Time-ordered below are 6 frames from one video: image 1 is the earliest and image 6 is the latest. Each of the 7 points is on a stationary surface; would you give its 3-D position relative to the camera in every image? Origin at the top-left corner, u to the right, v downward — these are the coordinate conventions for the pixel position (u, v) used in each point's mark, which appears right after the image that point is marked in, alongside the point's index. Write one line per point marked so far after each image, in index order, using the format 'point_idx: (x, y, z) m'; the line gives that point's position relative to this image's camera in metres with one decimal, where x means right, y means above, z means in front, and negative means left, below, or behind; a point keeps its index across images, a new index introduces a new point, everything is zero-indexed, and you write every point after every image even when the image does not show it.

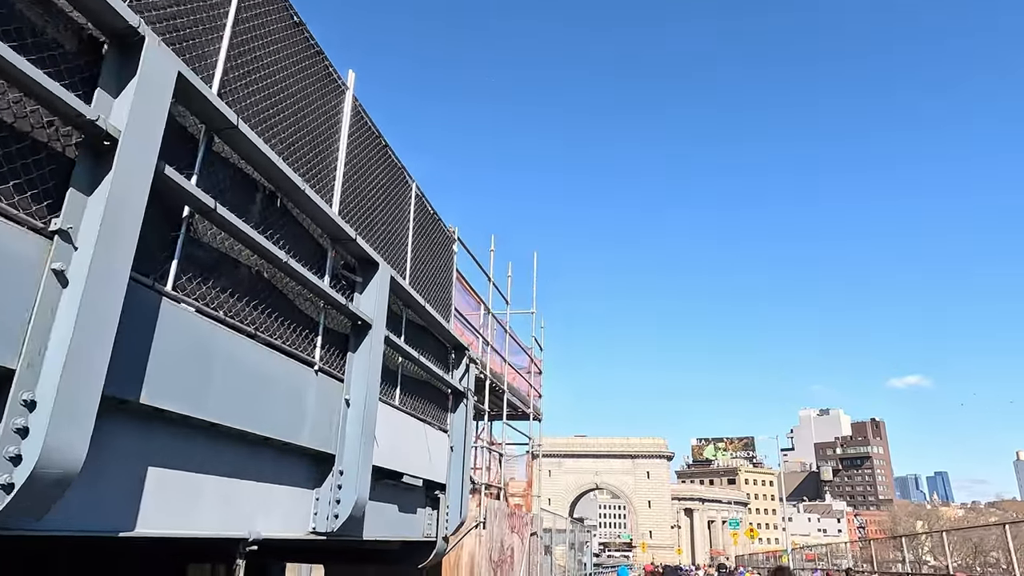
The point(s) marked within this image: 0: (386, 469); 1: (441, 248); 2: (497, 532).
0: (-1.1, -1.5, +5.5) m
1: (-0.8, +0.4, +7.0) m
2: (-0.2, -3.3, +8.8) m
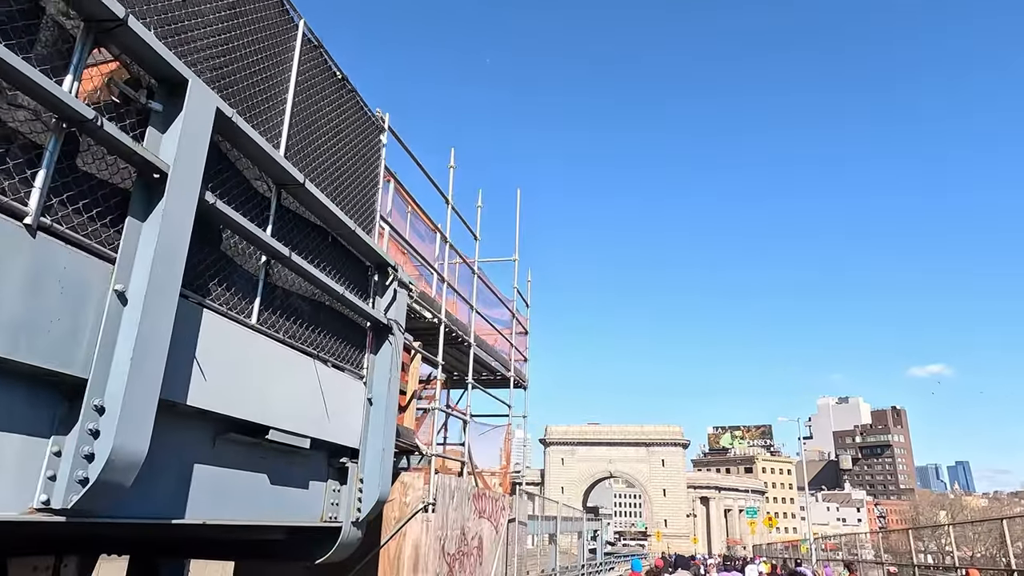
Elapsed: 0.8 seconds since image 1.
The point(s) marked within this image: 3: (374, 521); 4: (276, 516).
0: (-1.5, -0.7, +3.7) m
1: (-1.3, +1.2, +5.2) m
2: (-0.6, -2.5, +7.0) m
3: (-1.3, -2.3, +6.4) m
4: (-1.4, -1.4, +4.0) m
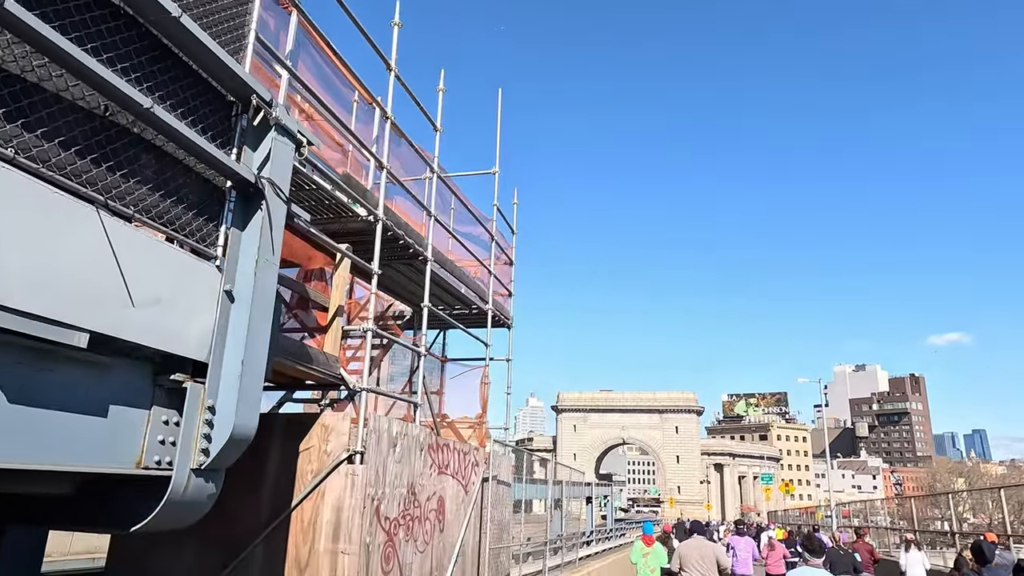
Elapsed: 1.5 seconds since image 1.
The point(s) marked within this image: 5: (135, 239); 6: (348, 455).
0: (-1.9, 0.0, +2.1) m
1: (-1.6, +2.1, +3.5) m
2: (-0.9, -1.6, +5.5) m
3: (-1.7, -1.4, +4.9) m
4: (-1.8, -0.6, +2.4) m
5: (-1.6, +0.2, +2.8) m
6: (-1.2, -1.2, +4.8) m
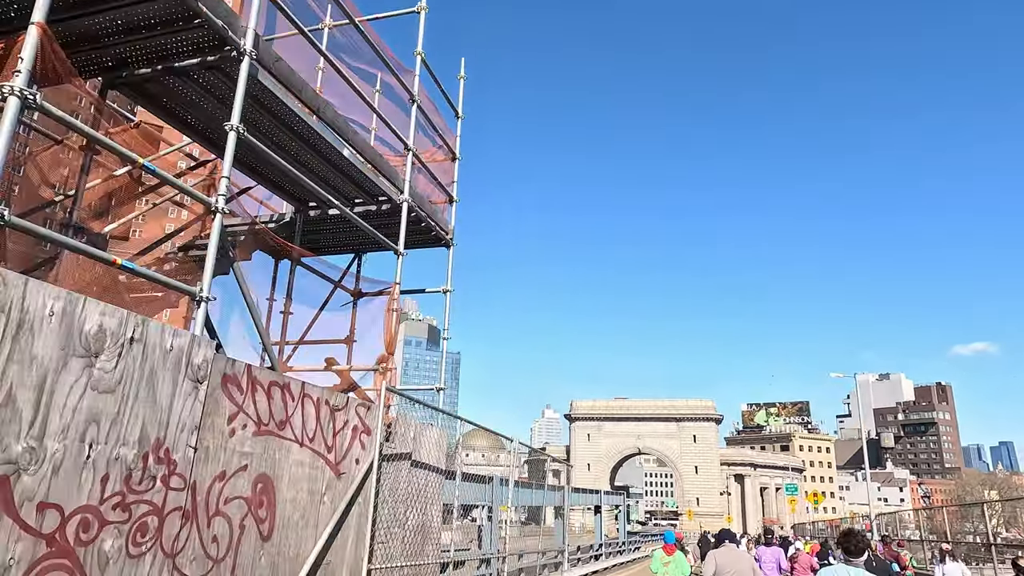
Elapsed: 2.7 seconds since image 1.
0: (-2.7, +1.0, -0.6) m
1: (-2.3, +3.1, +0.8) m
2: (-1.5, -0.6, +2.8) m
3: (-2.3, -0.4, +2.1) m
4: (-2.5, +0.4, -0.3) m
5: (-2.3, +1.2, +0.2) m
6: (-1.8, -0.2, +2.1) m
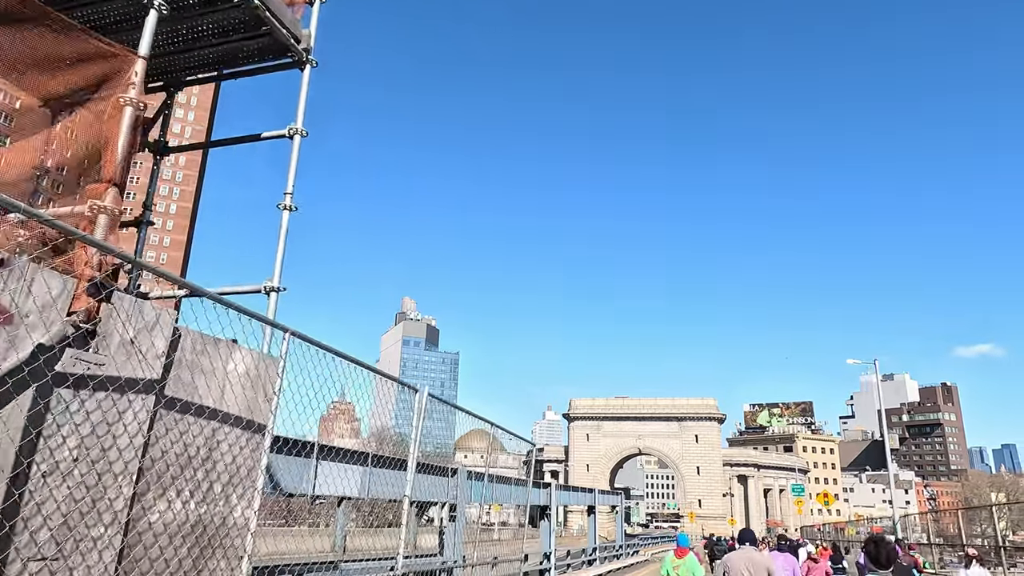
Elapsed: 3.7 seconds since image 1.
0: (-3.3, +2.0, -3.0) m
1: (-2.9, +4.0, -1.6) m
2: (-2.1, +0.3, +0.3) m
3: (-2.9, +0.5, -0.3) m
4: (-3.1, +1.3, -2.7) m
5: (-2.9, +2.1, -2.3) m
6: (-2.5, +0.7, -0.3) m
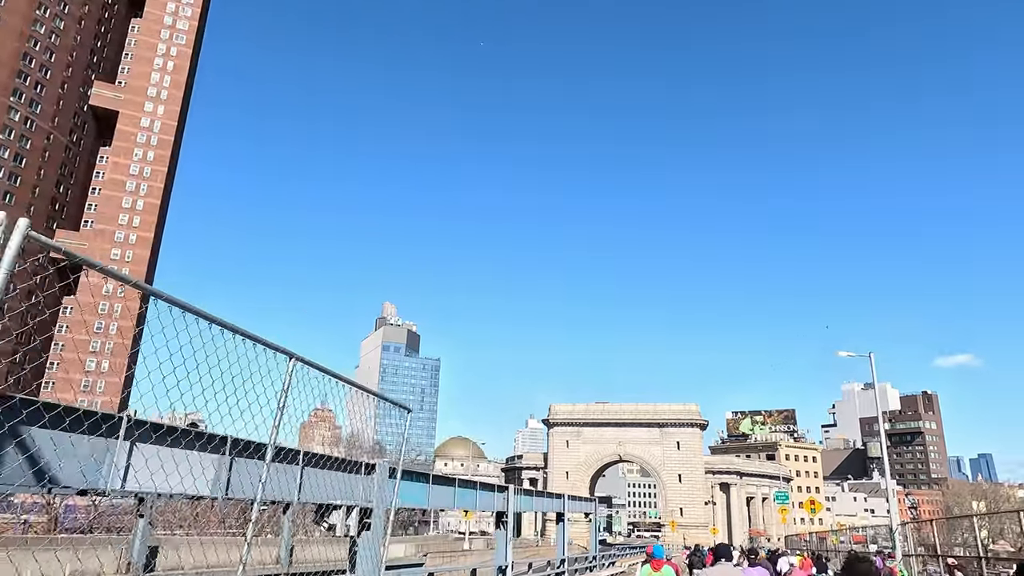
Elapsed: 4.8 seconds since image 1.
0: (-3.9, +2.9, -5.3) m
1: (-3.6, +4.9, -3.9) m
2: (-2.8, +1.2, -2.0) m
3: (-3.6, +1.4, -2.6) m
4: (-3.8, +2.3, -5.0) m
5: (-3.6, +3.1, -4.6) m
6: (-3.2, +1.6, -2.7) m
